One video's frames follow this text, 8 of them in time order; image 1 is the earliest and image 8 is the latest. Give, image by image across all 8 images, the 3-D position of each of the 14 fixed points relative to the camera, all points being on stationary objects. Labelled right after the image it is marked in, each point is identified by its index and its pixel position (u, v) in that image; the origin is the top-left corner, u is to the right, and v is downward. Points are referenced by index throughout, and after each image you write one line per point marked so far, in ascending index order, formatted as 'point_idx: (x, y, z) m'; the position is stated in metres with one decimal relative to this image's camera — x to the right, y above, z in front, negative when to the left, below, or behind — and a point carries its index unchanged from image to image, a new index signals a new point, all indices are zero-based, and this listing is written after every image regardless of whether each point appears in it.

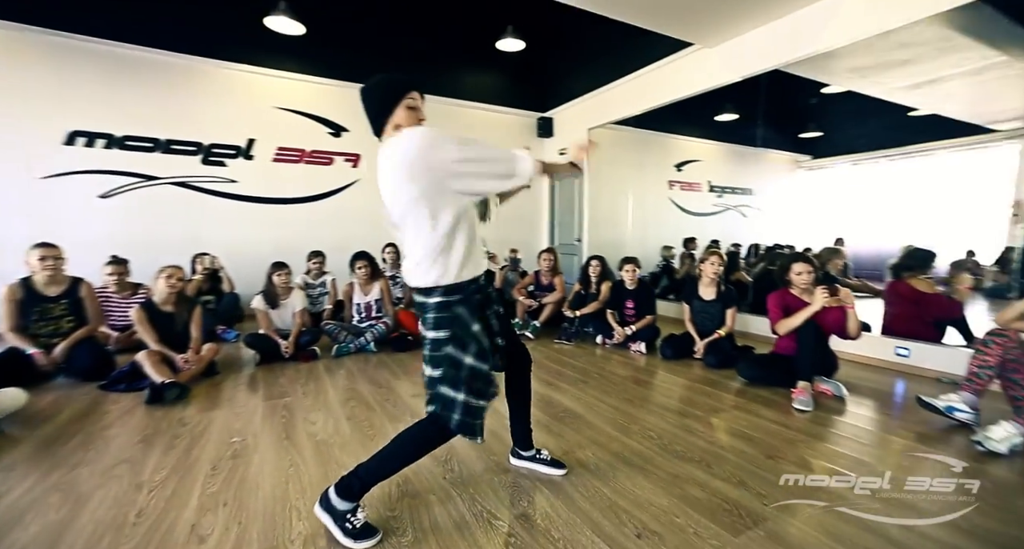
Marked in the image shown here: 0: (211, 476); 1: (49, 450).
0: (-1.2, -0.8, +1.7) m
1: (-2.0, -0.8, +1.9) m
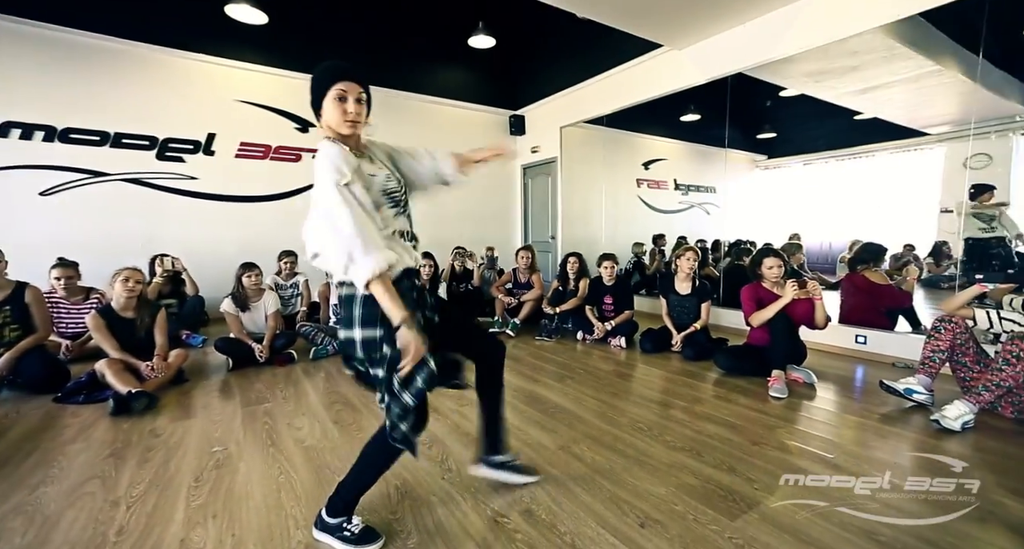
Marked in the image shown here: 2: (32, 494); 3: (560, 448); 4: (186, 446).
0: (-1.2, -0.8, +1.6) m
1: (-2.0, -0.8, +1.7) m
2: (-1.7, -0.8, +1.5) m
3: (+0.2, -0.8, +2.0) m
4: (-1.4, -0.8, +1.9) m
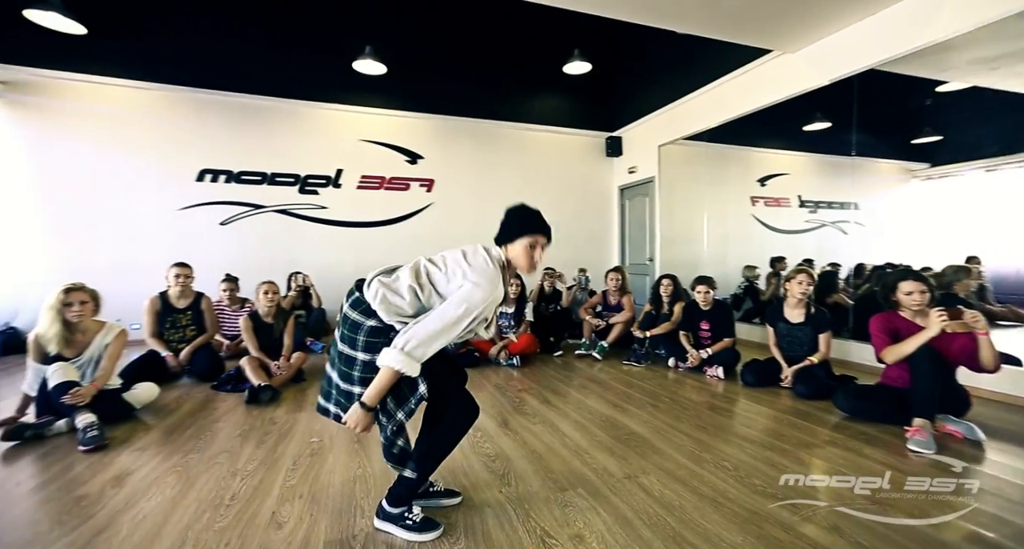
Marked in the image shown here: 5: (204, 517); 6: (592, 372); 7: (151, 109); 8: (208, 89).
0: (-1.0, -0.9, +1.9) m
1: (-1.7, -0.8, +2.2) m
2: (-1.5, -0.9, +2.0) m
3: (+0.5, -0.9, +1.9) m
4: (-1.1, -0.8, +2.2) m
5: (-1.1, -0.9, +1.6) m
6: (+0.6, -0.8, +3.4) m
7: (-3.5, +1.6, +4.3) m
8: (-3.1, +1.9, +4.4) m
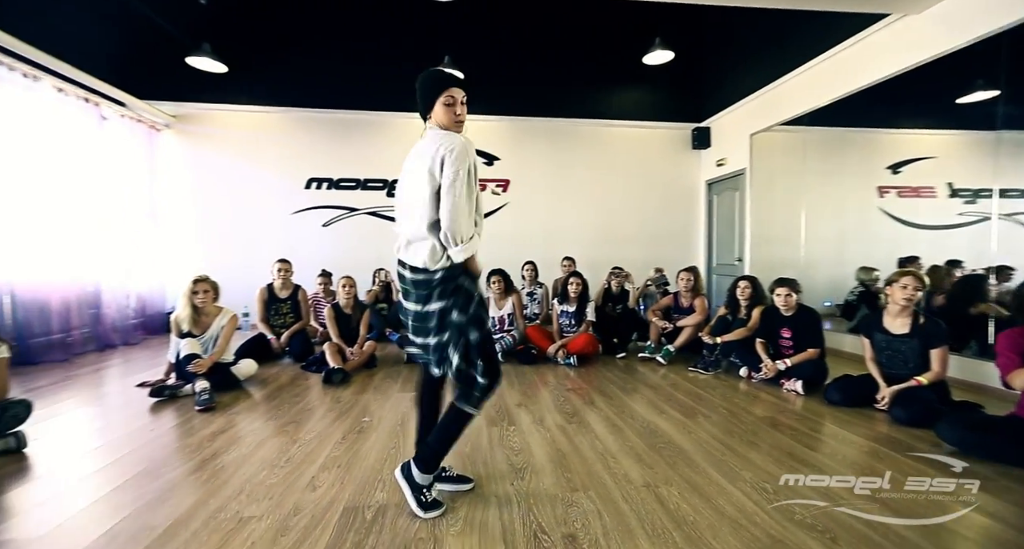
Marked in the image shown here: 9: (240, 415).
0: (-0.9, -0.8, +2.2) m
1: (-1.5, -0.8, +2.6) m
2: (-1.4, -0.8, +2.4) m
3: (+0.5, -0.9, +1.8) m
4: (-0.9, -0.8, +2.5) m
5: (-1.1, -0.9, +1.9) m
6: (+1.0, -0.8, +3.3) m
7: (-2.8, +1.7, +5.1) m
8: (-2.3, +1.9, +5.1) m
9: (-1.6, -0.8, +2.6) m
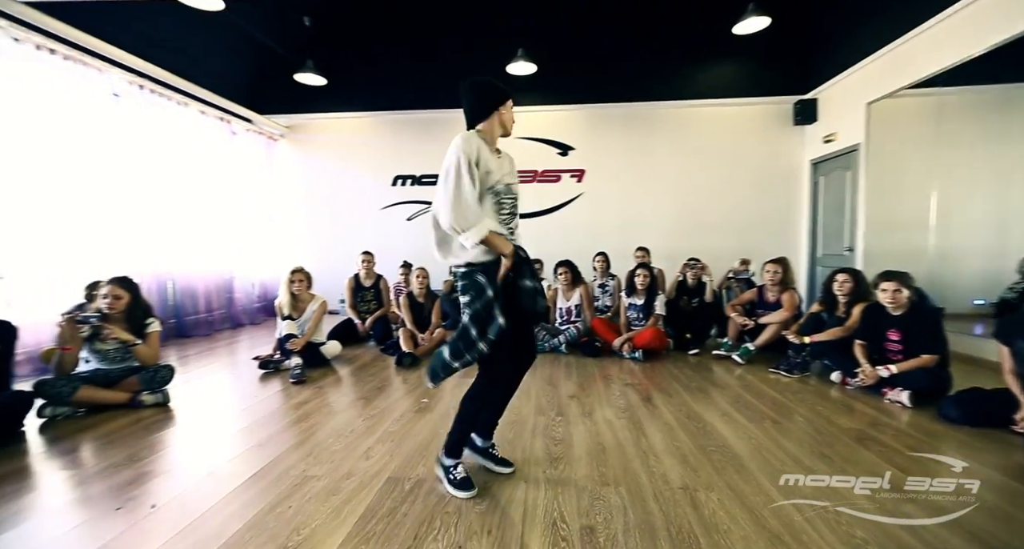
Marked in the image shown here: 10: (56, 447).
0: (-0.6, -0.8, +2.4) m
1: (-1.2, -0.7, +3.0) m
2: (-1.1, -0.8, +2.7) m
3: (+0.7, -0.8, +1.7) m
4: (-0.6, -0.8, +2.7) m
5: (-0.9, -0.8, +2.1) m
6: (+1.5, -0.7, +3.0) m
7: (-1.8, +1.8, +5.6) m
8: (-1.4, +2.0, +5.5) m
9: (-1.3, -0.8, +2.9) m
10: (-2.1, -0.8, +2.0) m
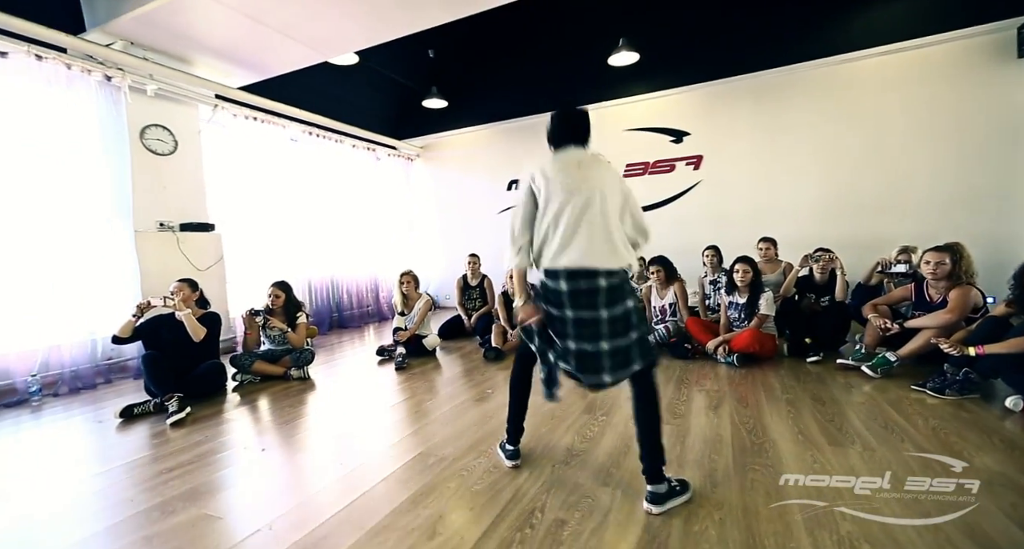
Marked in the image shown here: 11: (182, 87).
0: (-0.3, -0.8, +2.6) m
1: (-0.6, -0.8, +3.4) m
2: (-0.6, -0.8, +3.1) m
3: (+0.6, -0.8, +1.6) m
4: (-0.2, -0.8, +3.0) m
5: (-0.7, -0.8, +2.5) m
6: (+1.9, -0.7, +2.5) m
7: (-0.3, +1.8, +6.1) m
8: (+0.1, +2.1, +5.8) m
9: (-0.7, -0.8, +3.4) m
10: (-1.8, -0.8, +2.9) m
11: (-2.8, +1.6, +3.8) m
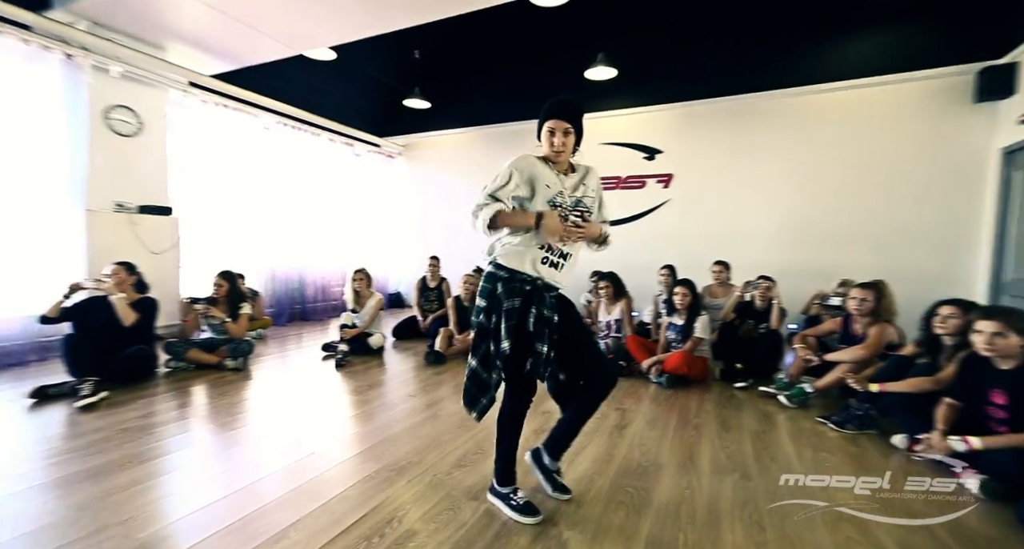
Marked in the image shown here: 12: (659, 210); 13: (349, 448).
0: (-0.8, -0.8, +2.7) m
1: (-1.1, -0.8, +3.4) m
2: (-1.1, -0.8, +3.1) m
3: (+0.2, -0.9, +1.6) m
4: (-0.6, -0.8, +3.0) m
5: (-1.1, -0.8, +2.6) m
6: (+1.4, -0.8, +2.5) m
7: (-0.6, +1.8, +6.1) m
8: (-0.2, +2.0, +5.9) m
9: (-1.2, -0.8, +3.4) m
10: (-2.3, -0.7, +2.9) m
11: (-3.1, +1.8, +3.8) m
12: (+1.7, +0.7, +5.0) m
13: (-0.8, -0.8, +2.2) m
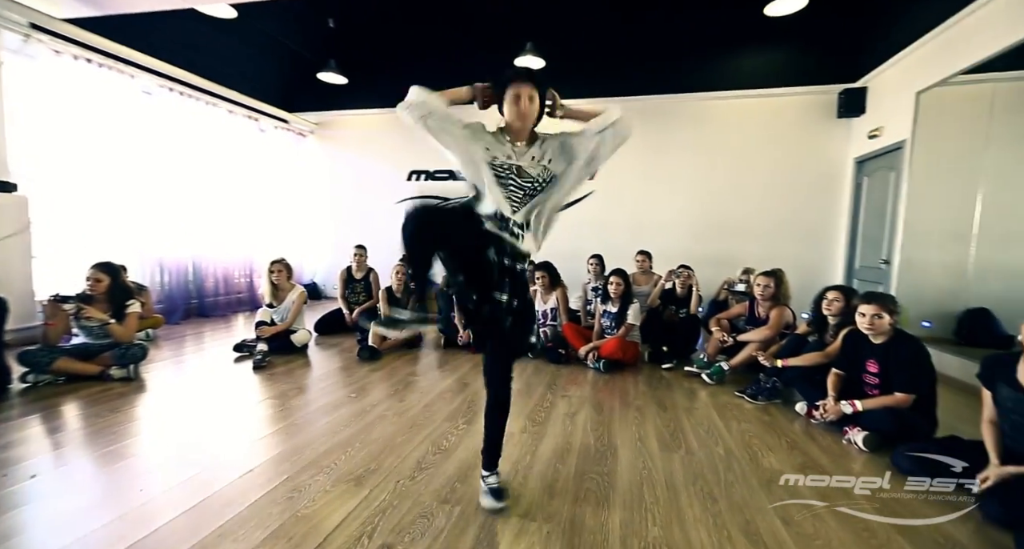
0: (-1.1, -0.8, +2.5) m
1: (-1.5, -0.7, +3.2) m
2: (-1.5, -0.7, +2.9) m
3: (+0.1, -0.9, +1.7) m
4: (-1.0, -0.7, +2.9) m
5: (-1.4, -0.8, +2.3) m
6: (+1.1, -0.8, +2.8) m
7: (-1.6, +1.9, +5.8) m
8: (-1.2, +2.2, +5.6) m
9: (-1.6, -0.7, +3.1) m
10: (-2.6, -0.7, +2.4) m
11: (-3.6, +1.8, +3.0) m
12: (+0.9, +0.9, +5.3) m
13: (-0.9, -0.8, +2.0) m
